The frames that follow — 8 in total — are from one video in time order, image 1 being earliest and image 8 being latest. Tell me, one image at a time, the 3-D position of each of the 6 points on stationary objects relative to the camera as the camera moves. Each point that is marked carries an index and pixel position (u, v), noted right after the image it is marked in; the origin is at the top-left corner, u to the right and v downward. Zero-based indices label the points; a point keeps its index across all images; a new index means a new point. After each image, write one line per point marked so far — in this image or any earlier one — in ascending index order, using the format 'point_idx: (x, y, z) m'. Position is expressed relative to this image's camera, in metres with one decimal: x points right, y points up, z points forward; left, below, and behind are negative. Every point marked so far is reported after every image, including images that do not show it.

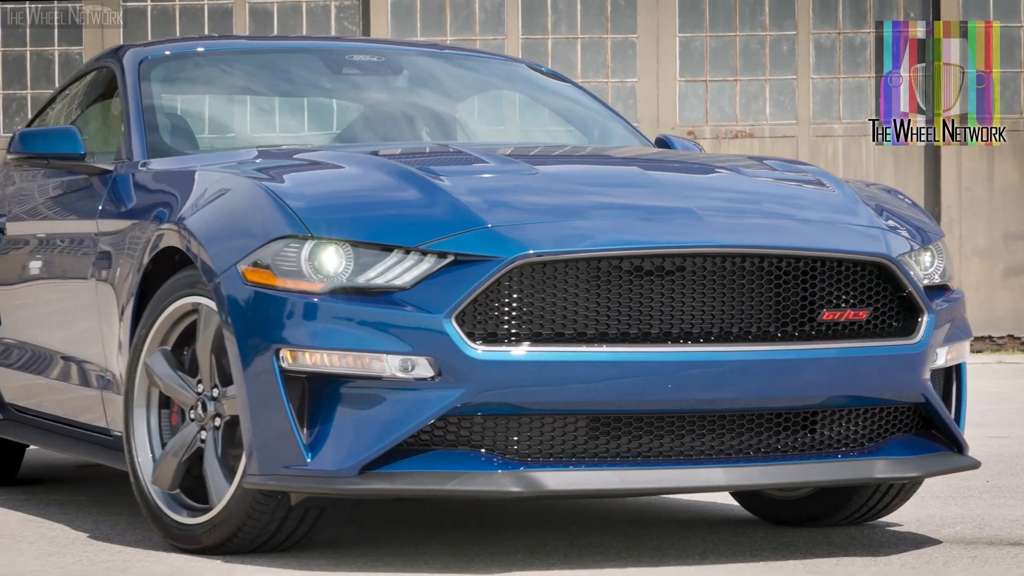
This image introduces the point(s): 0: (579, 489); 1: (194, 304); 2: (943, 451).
0: (+0.2, -0.5, +4.1) m
1: (-0.8, 0.0, +4.6) m
2: (+1.2, -0.4, +4.5) m
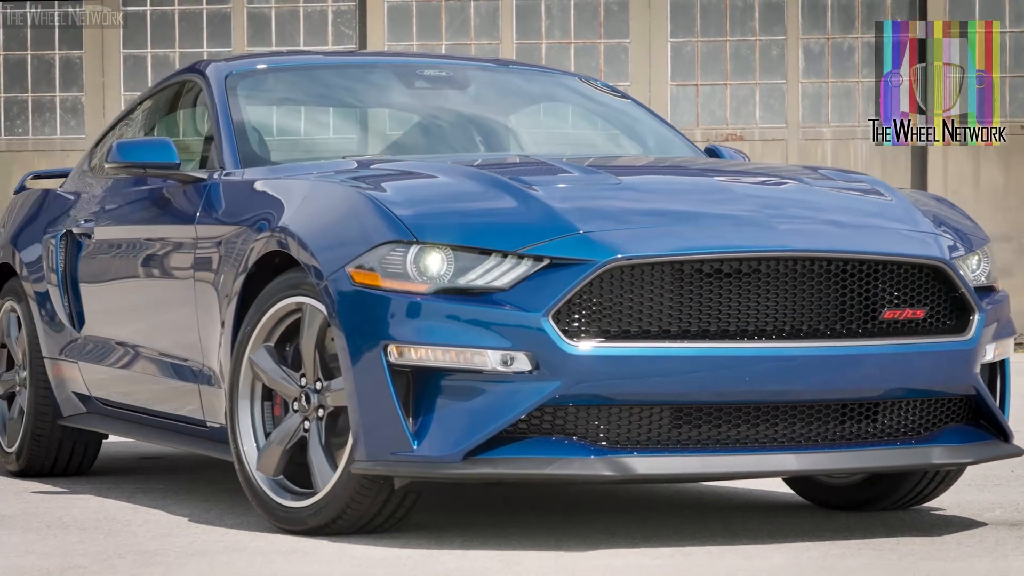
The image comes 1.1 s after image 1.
0: (+0.4, -0.5, +4.5) m
1: (-0.6, 0.0, +4.9) m
2: (+1.4, -0.4, +4.9) m
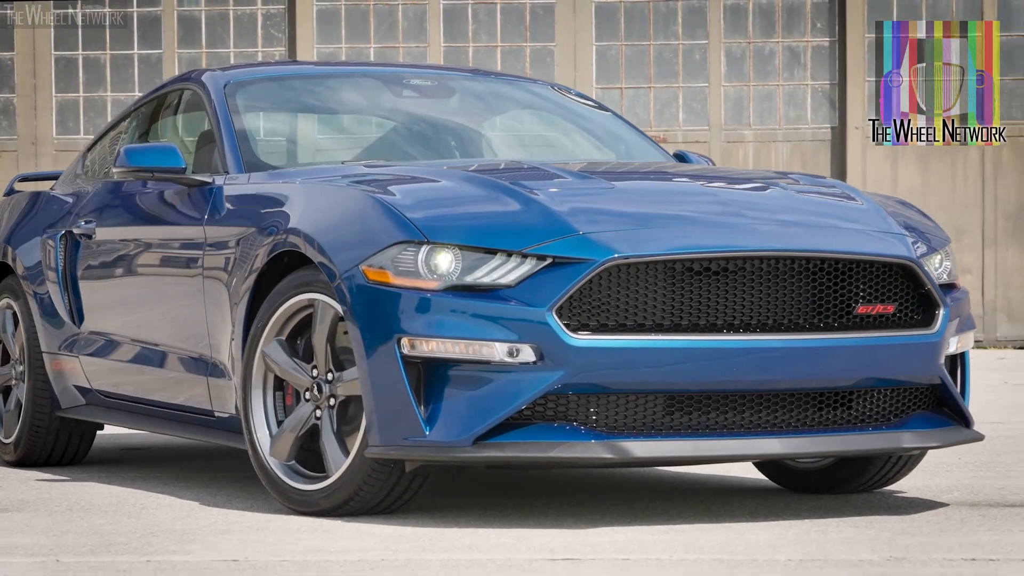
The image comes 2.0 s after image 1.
0: (+0.4, -0.5, +4.9) m
1: (-0.6, 0.0, +5.2) m
2: (+1.4, -0.4, +5.3) m
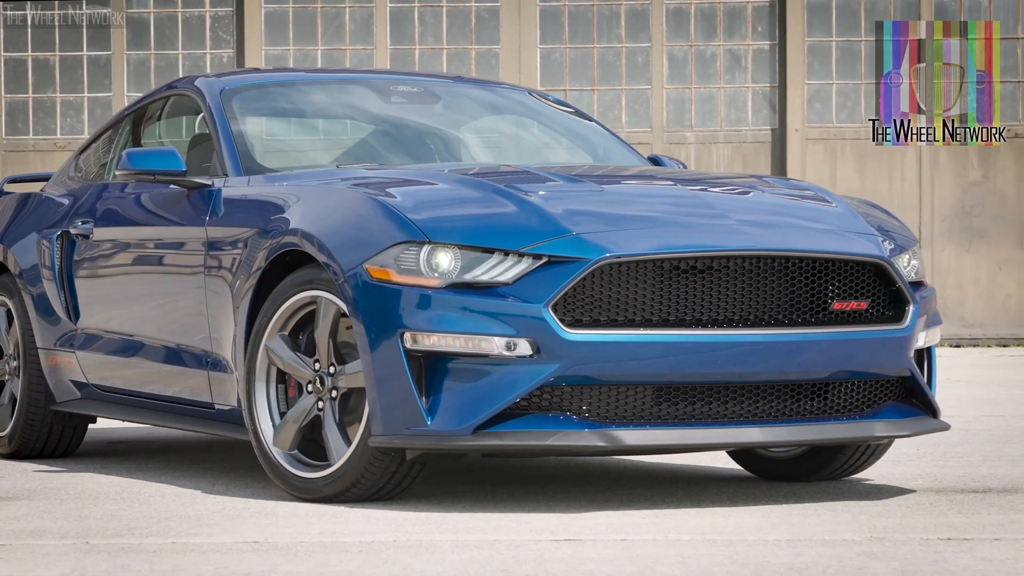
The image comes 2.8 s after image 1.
0: (+0.4, -0.5, +5.1) m
1: (-0.6, 0.0, +5.5) m
2: (+1.4, -0.4, +5.7) m
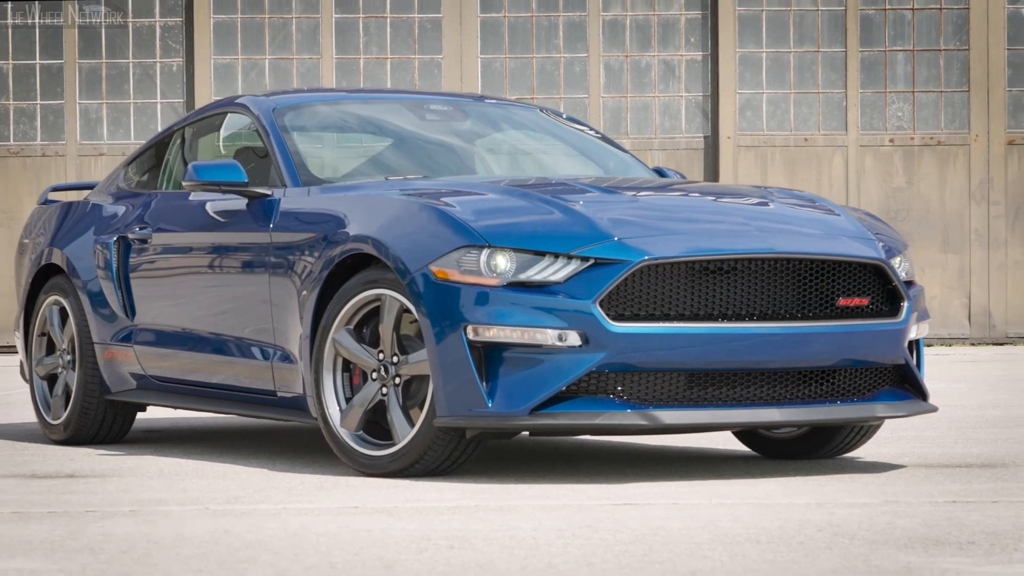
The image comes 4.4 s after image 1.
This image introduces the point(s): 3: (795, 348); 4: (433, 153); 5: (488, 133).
0: (+0.6, -0.5, +5.8) m
1: (-0.5, 0.0, +6.1) m
2: (+1.5, -0.4, +6.4) m
3: (+1.0, -0.2, +6.0) m
4: (-0.3, +0.6, +7.1) m
5: (-0.1, +0.7, +7.5) m
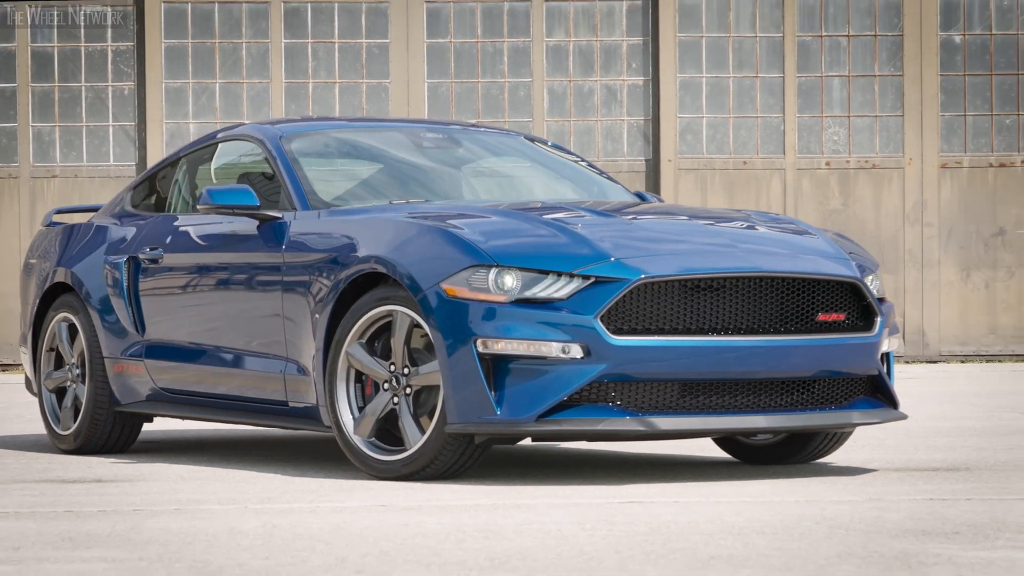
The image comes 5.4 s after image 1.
0: (+0.6, -0.5, +6.3) m
1: (-0.5, -0.1, +6.5) m
2: (+1.5, -0.5, +6.9) m
3: (+1.0, -0.3, +6.5) m
4: (-0.4, +0.5, +7.6) m
5: (-0.1, +0.6, +7.9) m
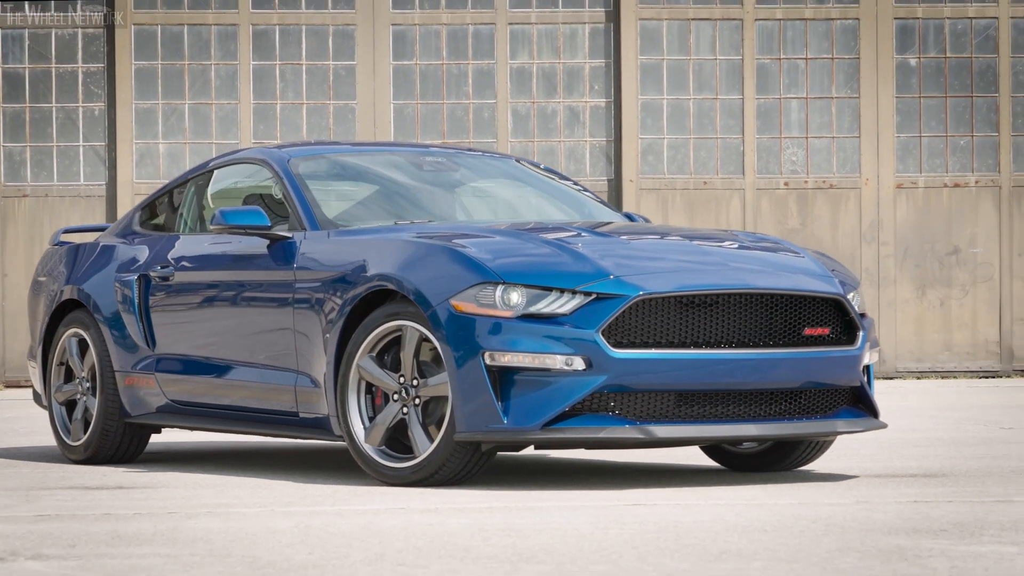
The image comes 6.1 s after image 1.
0: (+0.6, -0.6, +6.7) m
1: (-0.5, -0.1, +6.9) m
2: (+1.5, -0.6, +7.3) m
3: (+1.0, -0.3, +6.8) m
4: (-0.4, +0.4, +7.9) m
5: (-0.2, +0.5, +8.3) m
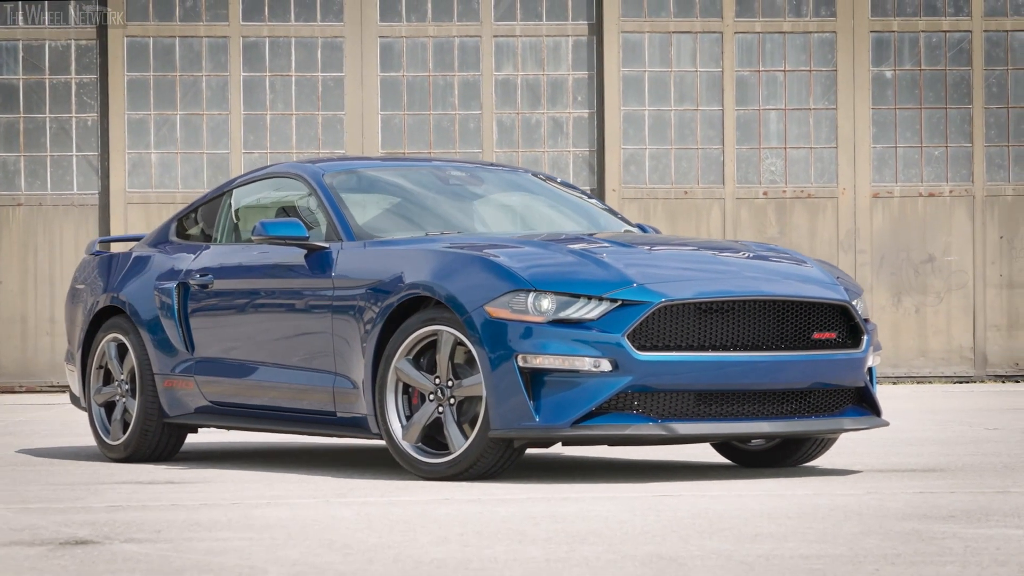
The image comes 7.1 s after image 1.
0: (+0.8, -0.6, +7.1) m
1: (-0.3, -0.2, +7.3) m
2: (+1.6, -0.6, +7.8) m
3: (+1.1, -0.4, +7.3) m
4: (-0.3, +0.4, +8.4) m
5: (-0.1, +0.5, +8.7) m
